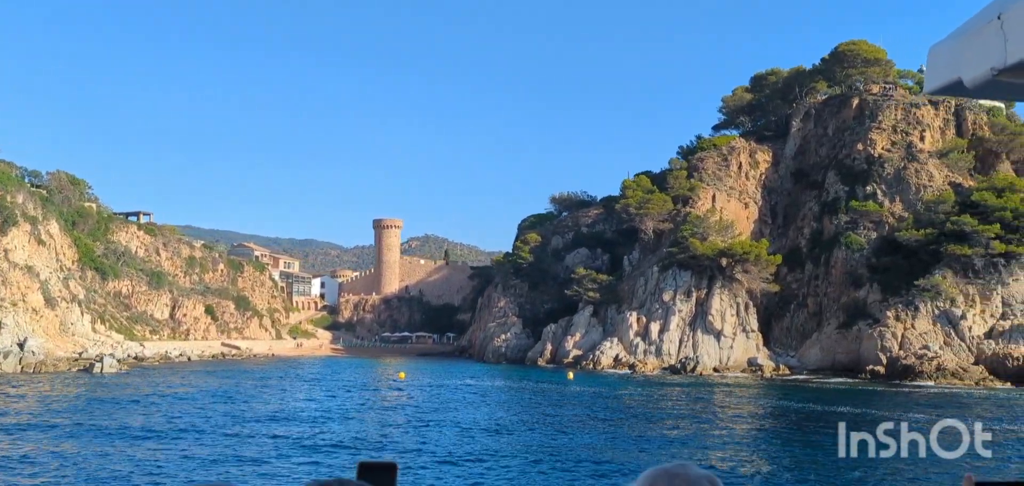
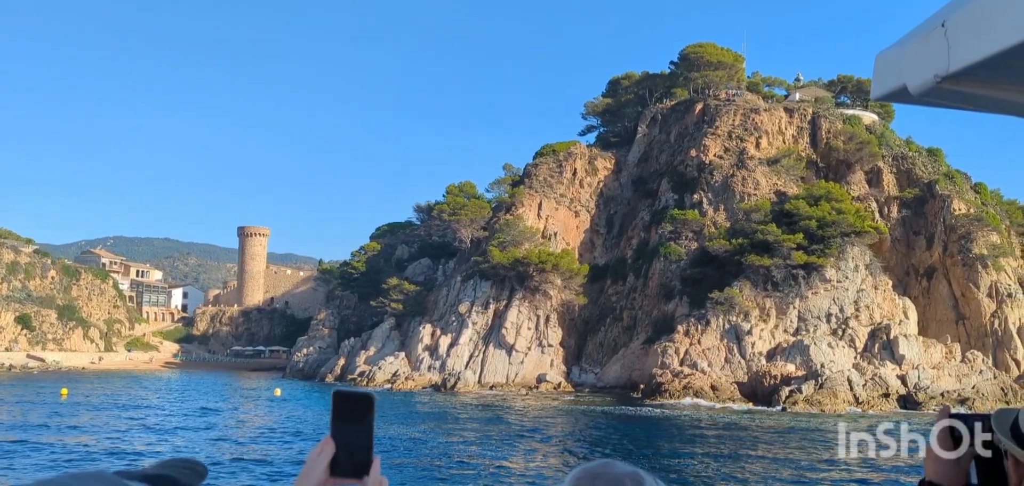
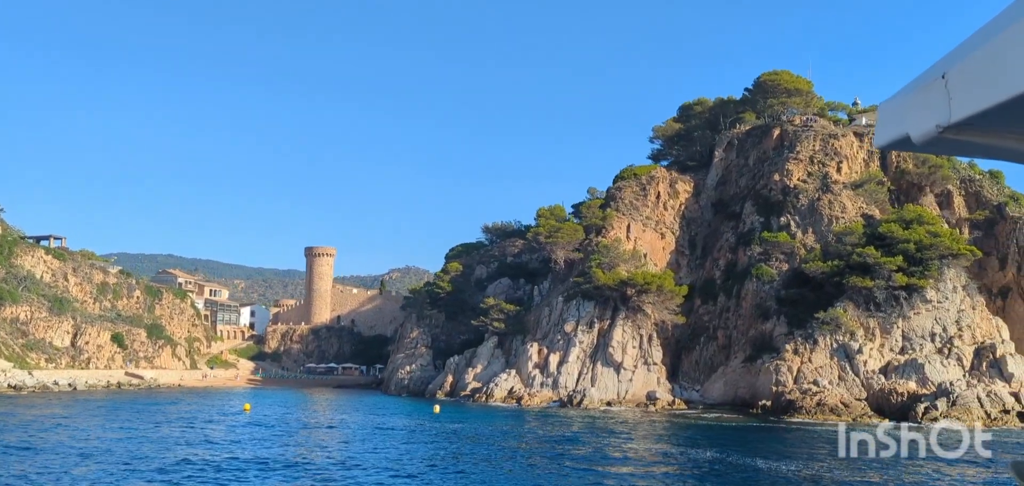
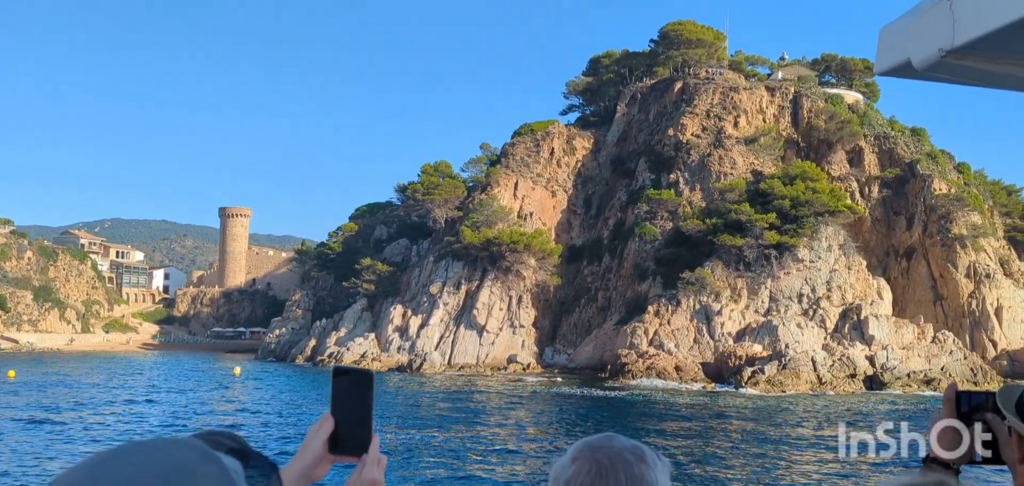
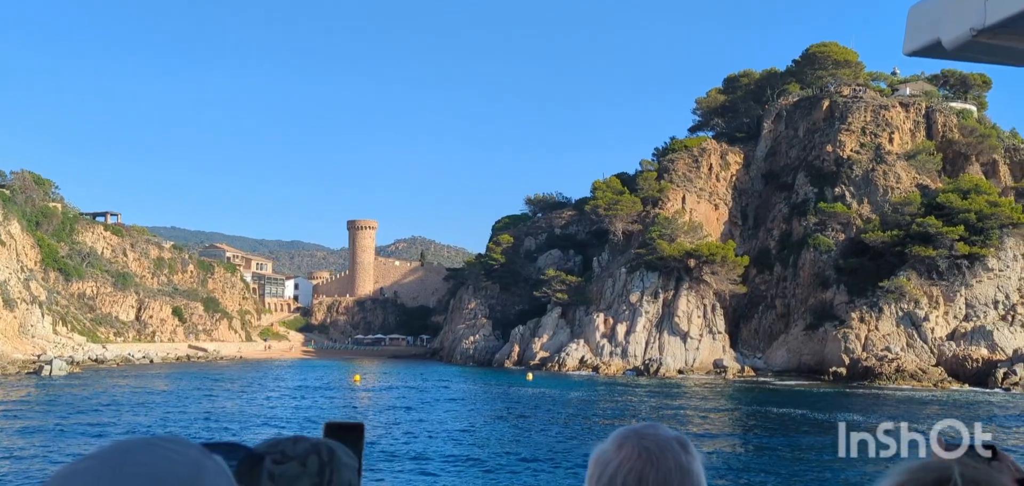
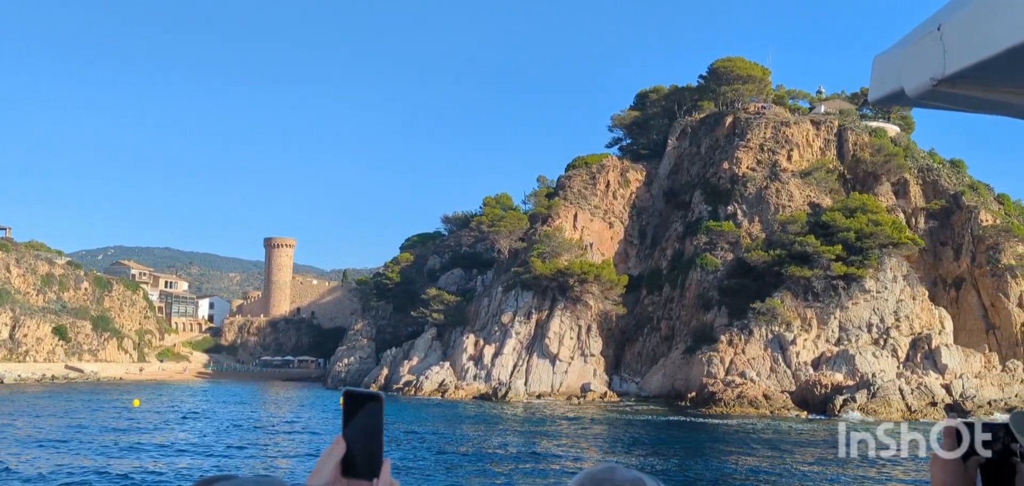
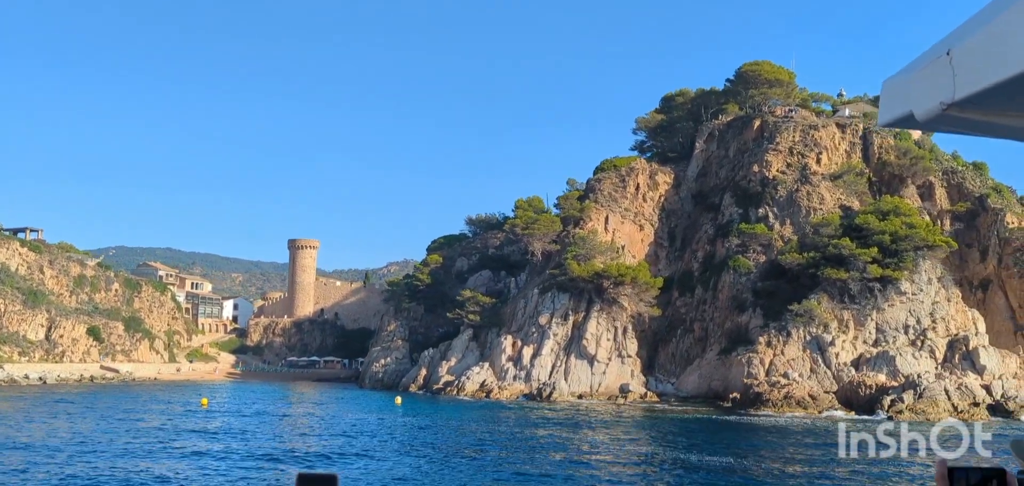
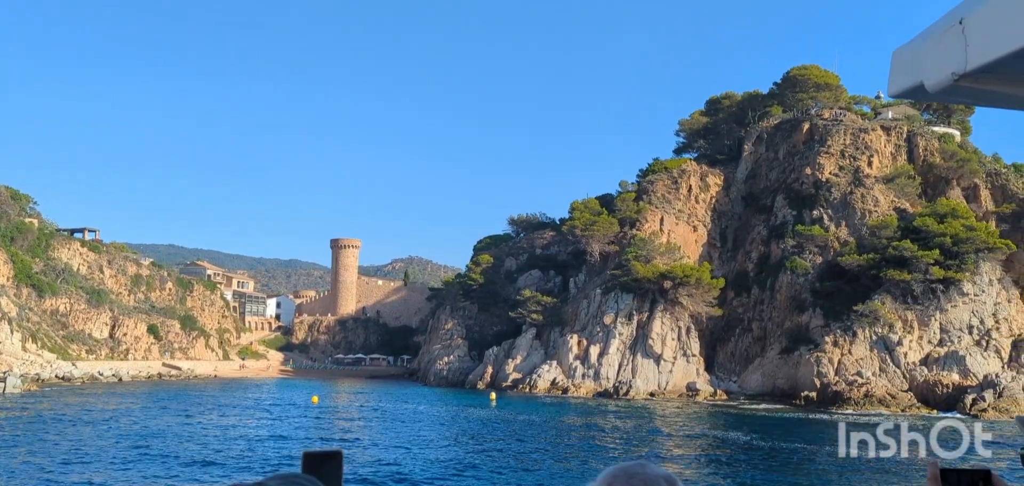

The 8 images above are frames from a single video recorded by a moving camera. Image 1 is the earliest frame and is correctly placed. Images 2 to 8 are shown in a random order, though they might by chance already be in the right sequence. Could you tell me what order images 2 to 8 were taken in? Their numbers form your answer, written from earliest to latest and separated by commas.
5, 8, 3, 7, 6, 2, 4
